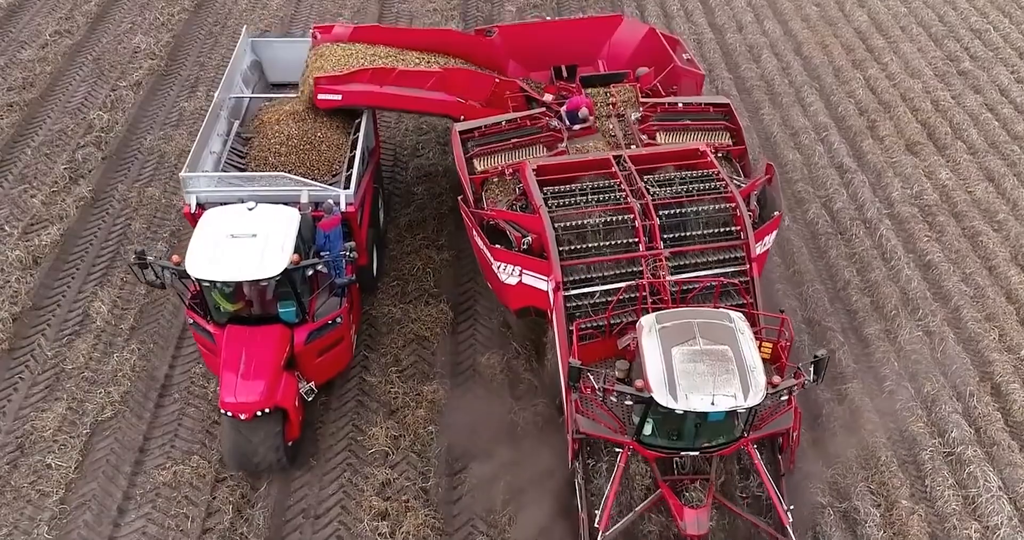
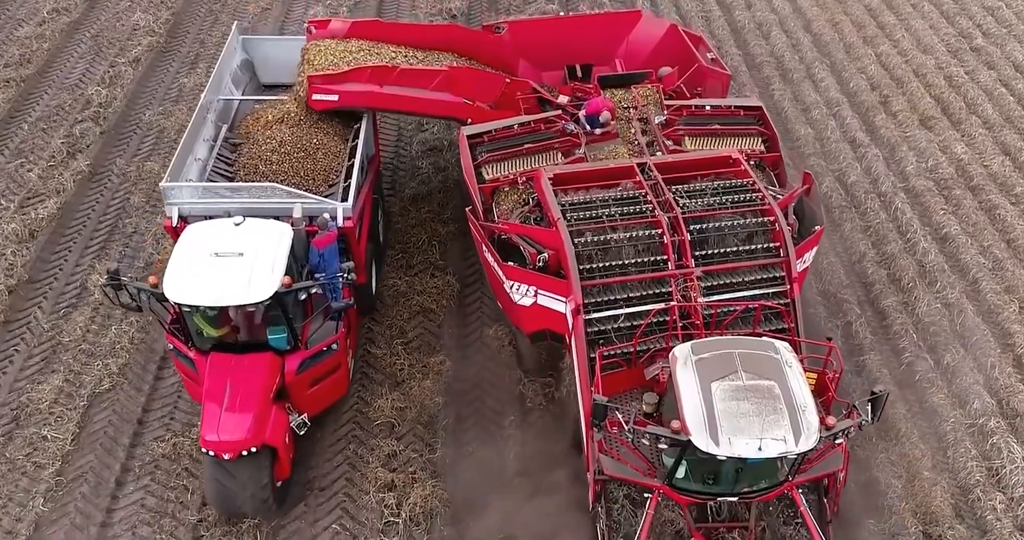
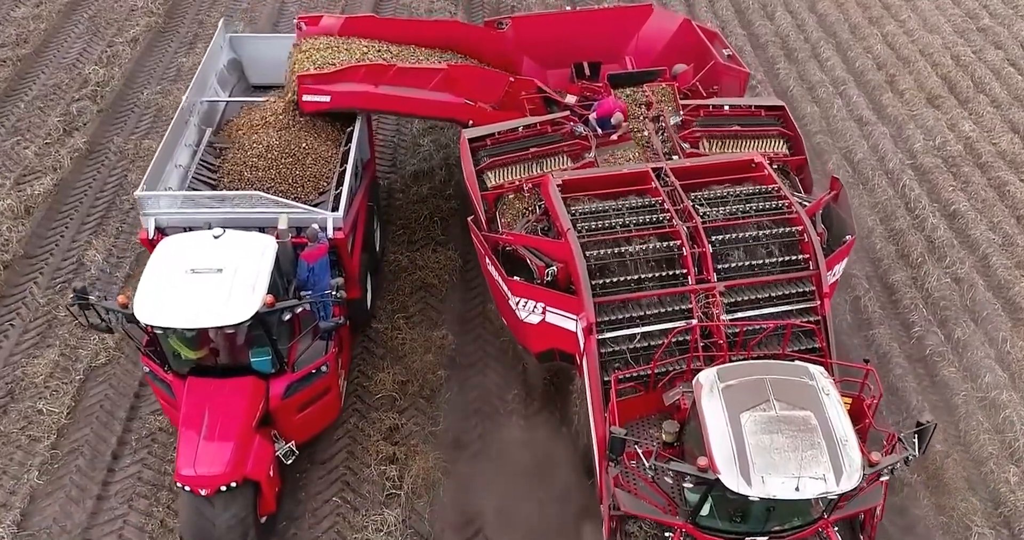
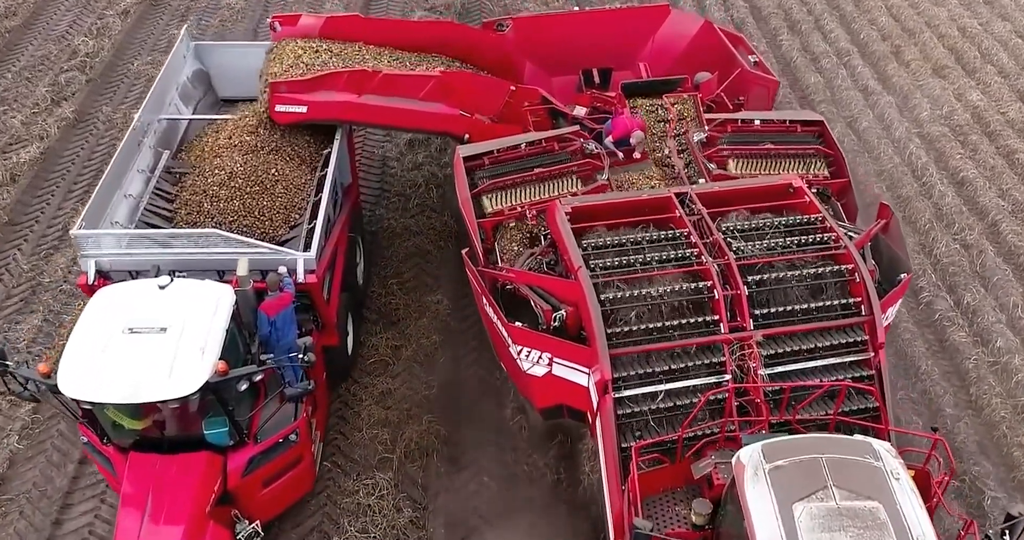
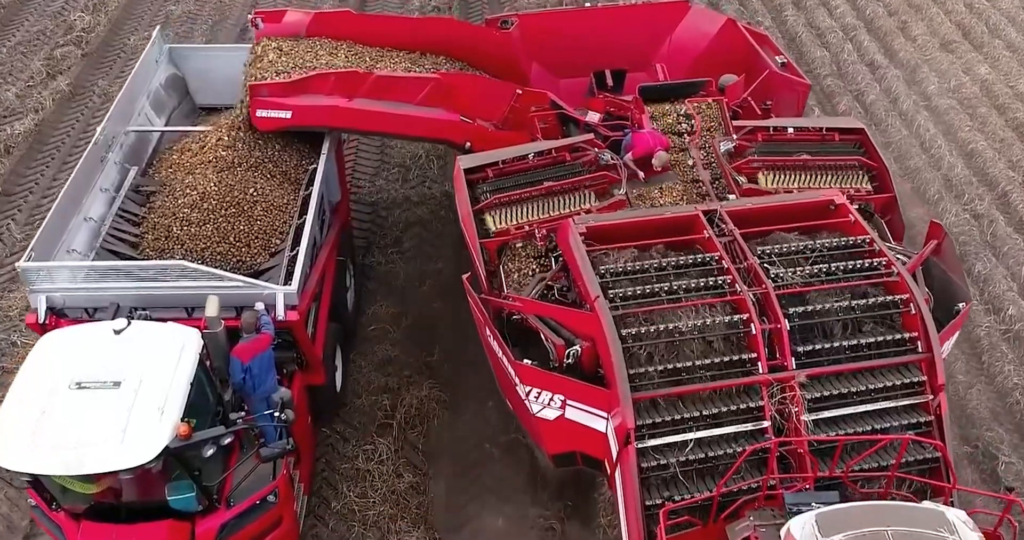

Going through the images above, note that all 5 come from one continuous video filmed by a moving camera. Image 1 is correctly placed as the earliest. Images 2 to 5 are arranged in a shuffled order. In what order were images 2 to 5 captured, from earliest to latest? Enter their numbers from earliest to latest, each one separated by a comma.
2, 3, 4, 5
